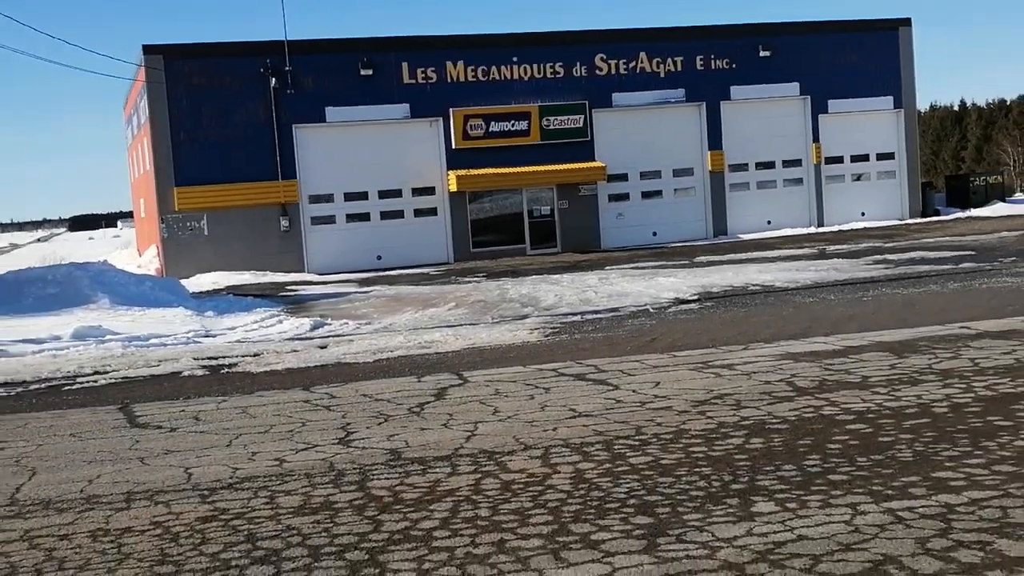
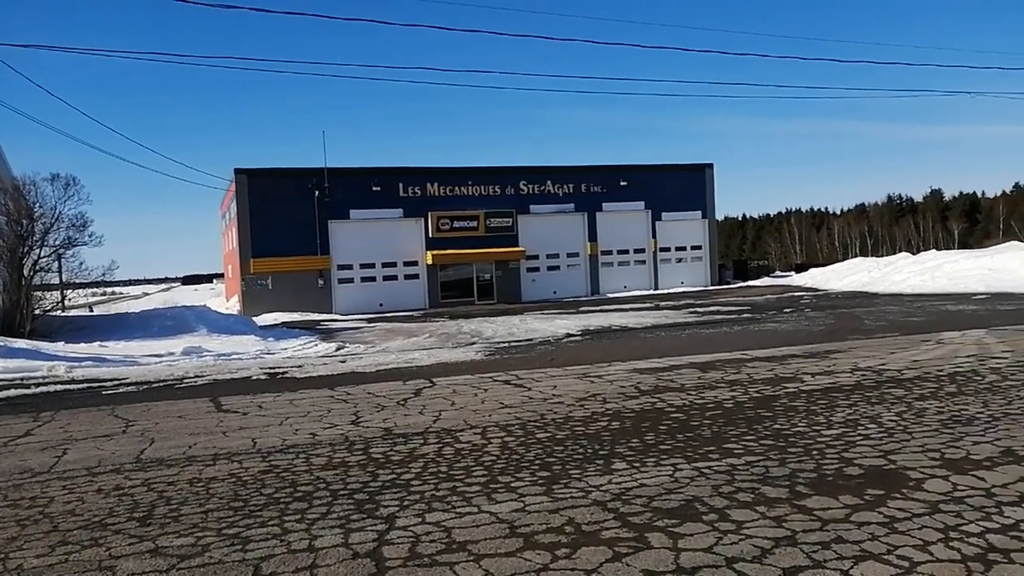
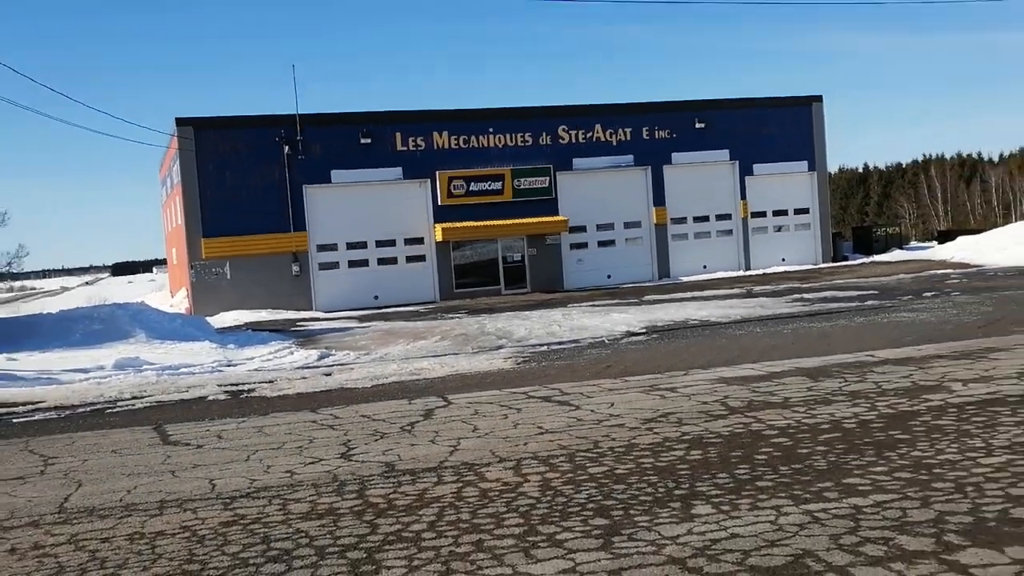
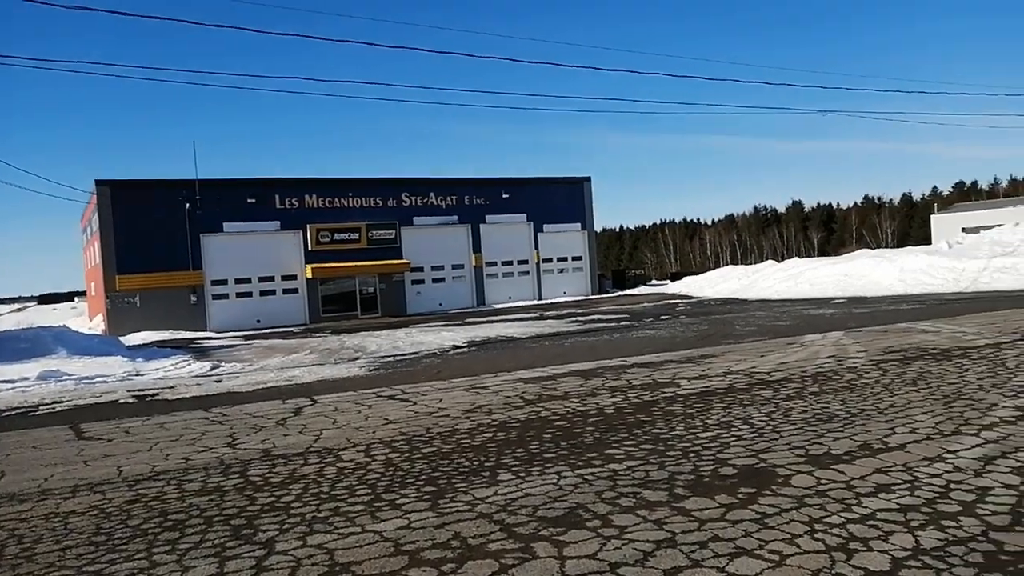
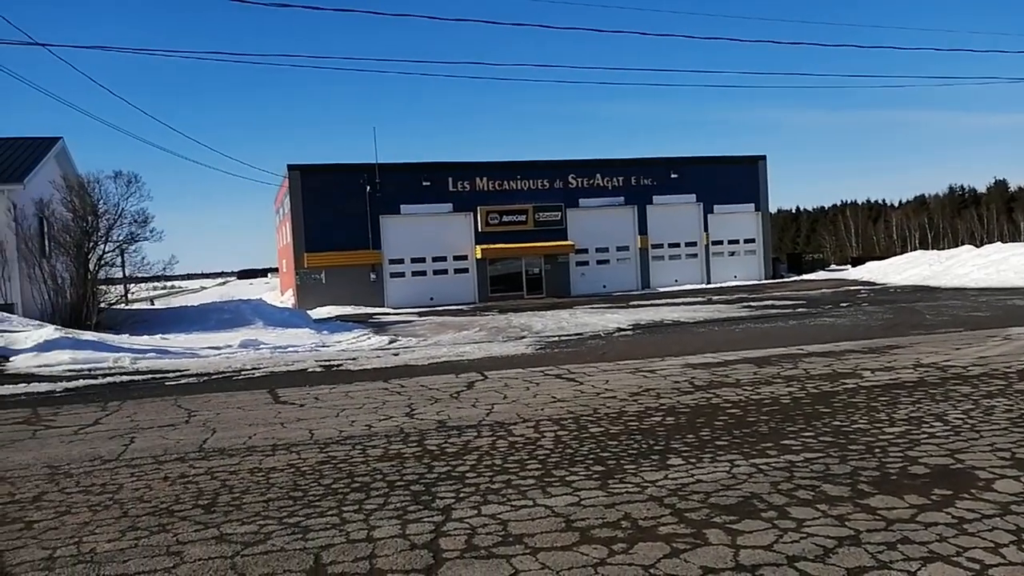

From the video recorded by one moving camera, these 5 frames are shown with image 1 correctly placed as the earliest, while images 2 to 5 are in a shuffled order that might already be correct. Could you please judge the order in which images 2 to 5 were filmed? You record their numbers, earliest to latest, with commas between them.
3, 4, 5, 2
